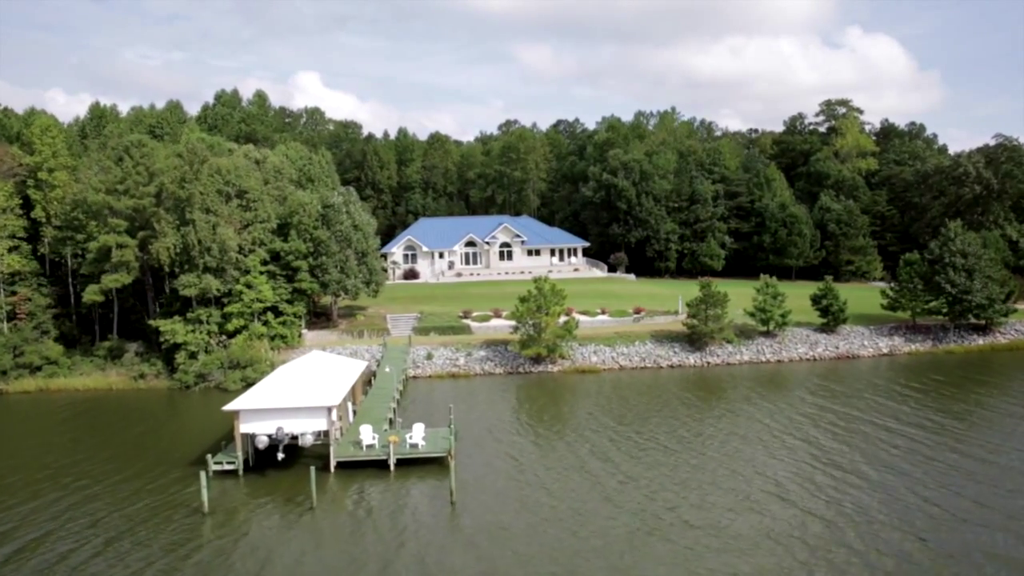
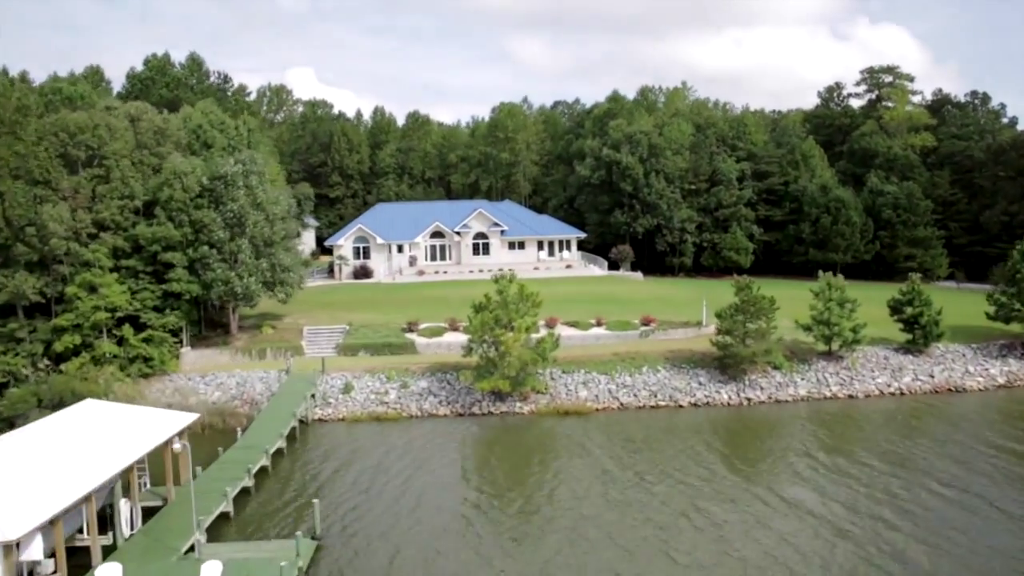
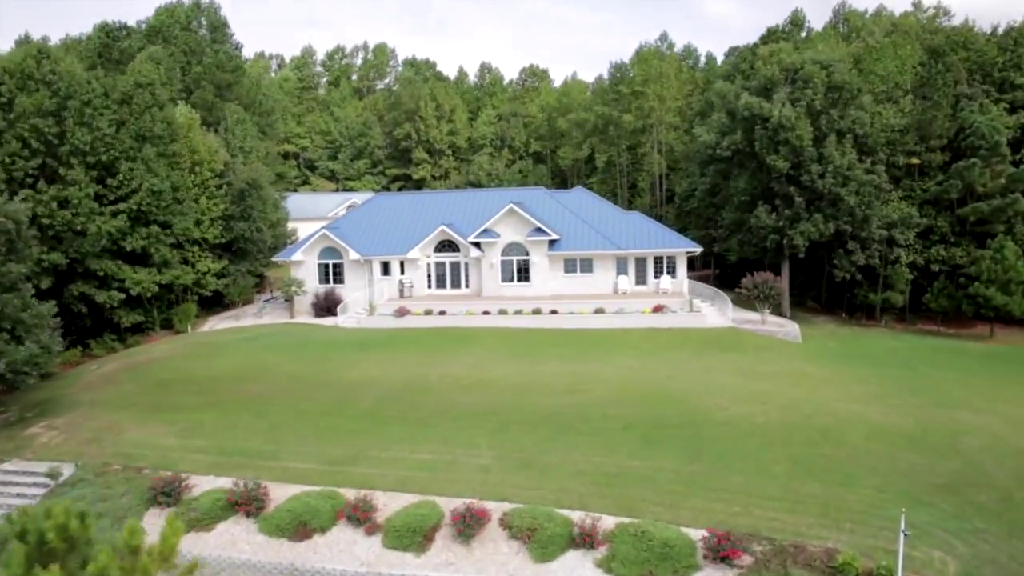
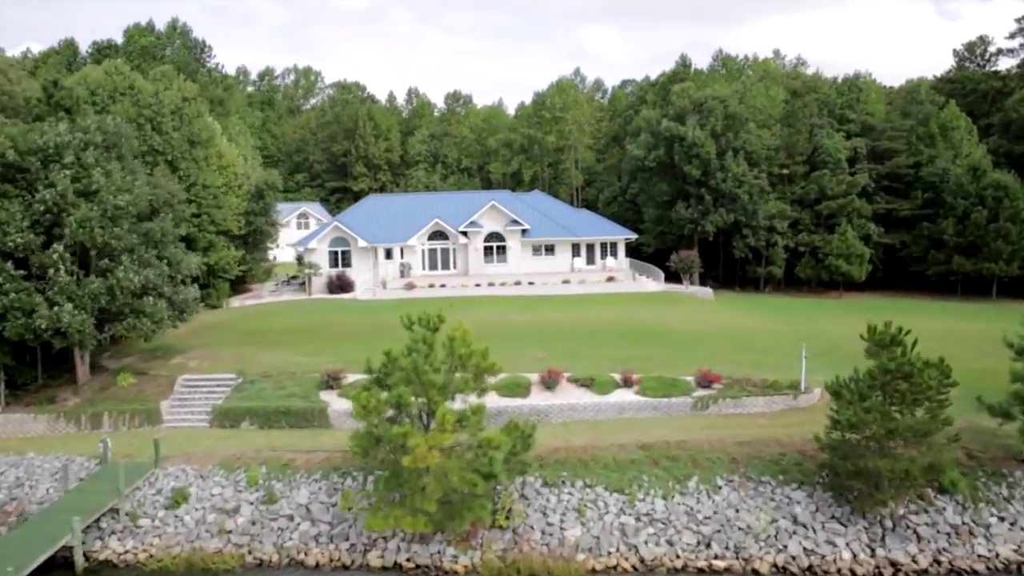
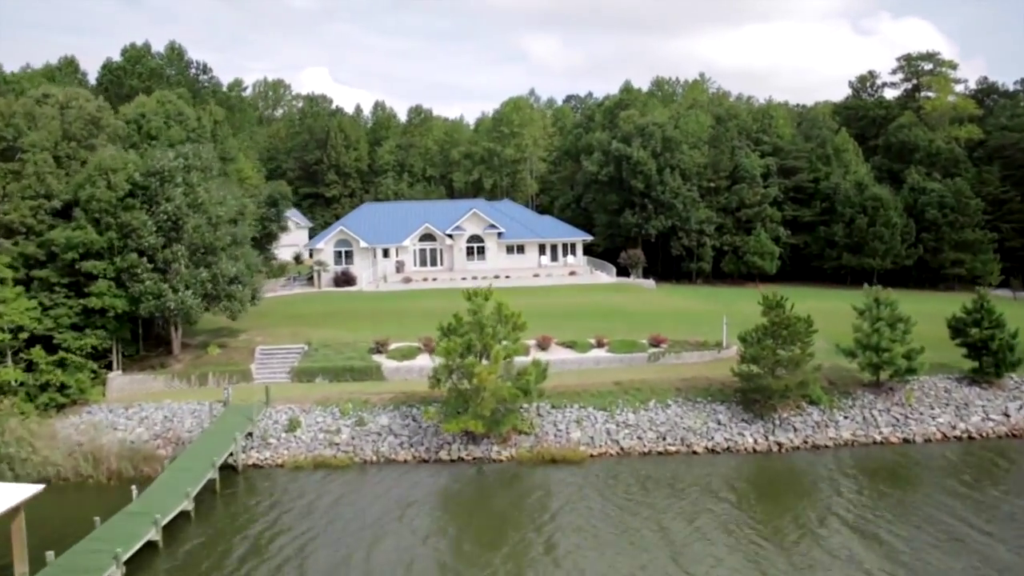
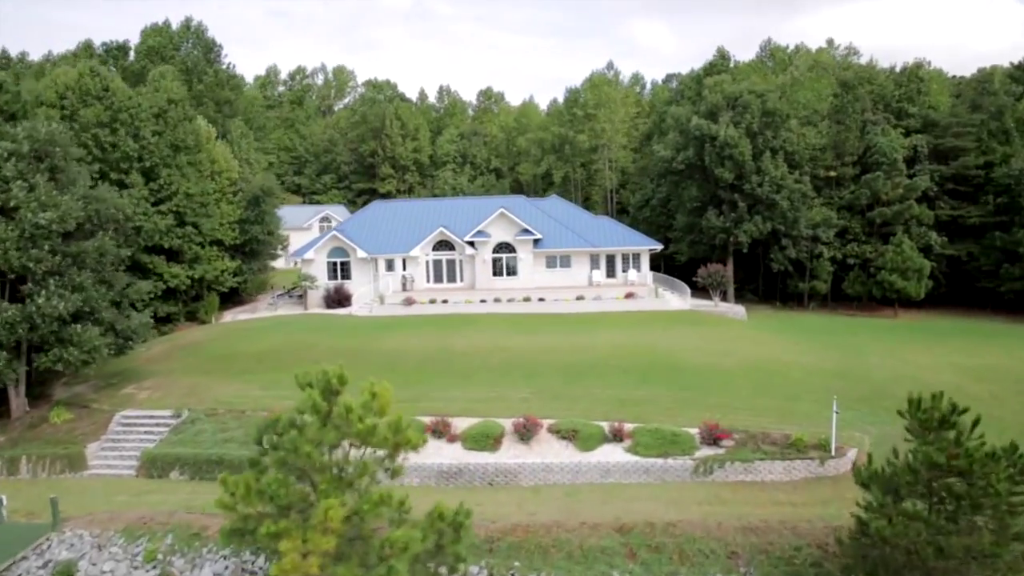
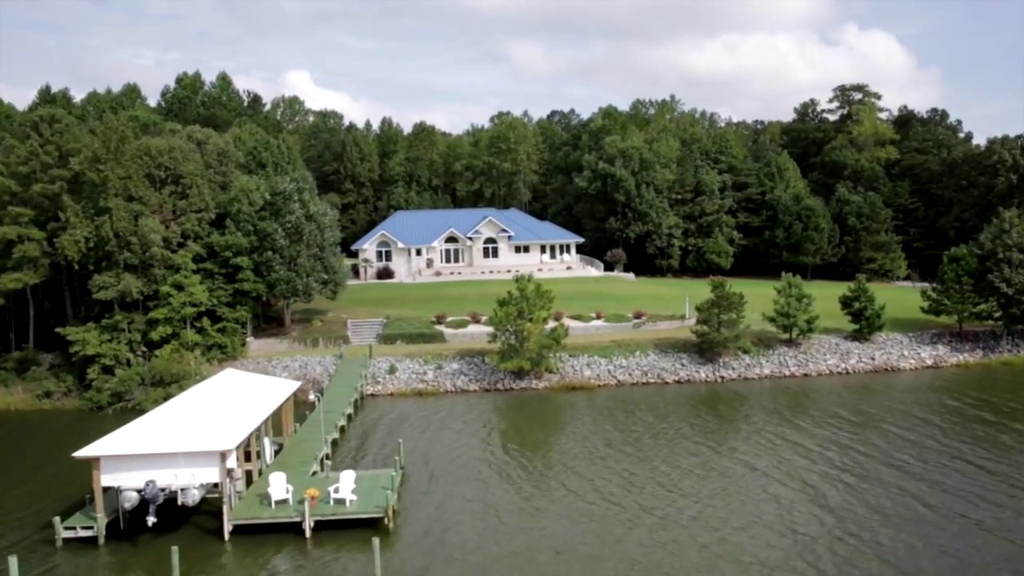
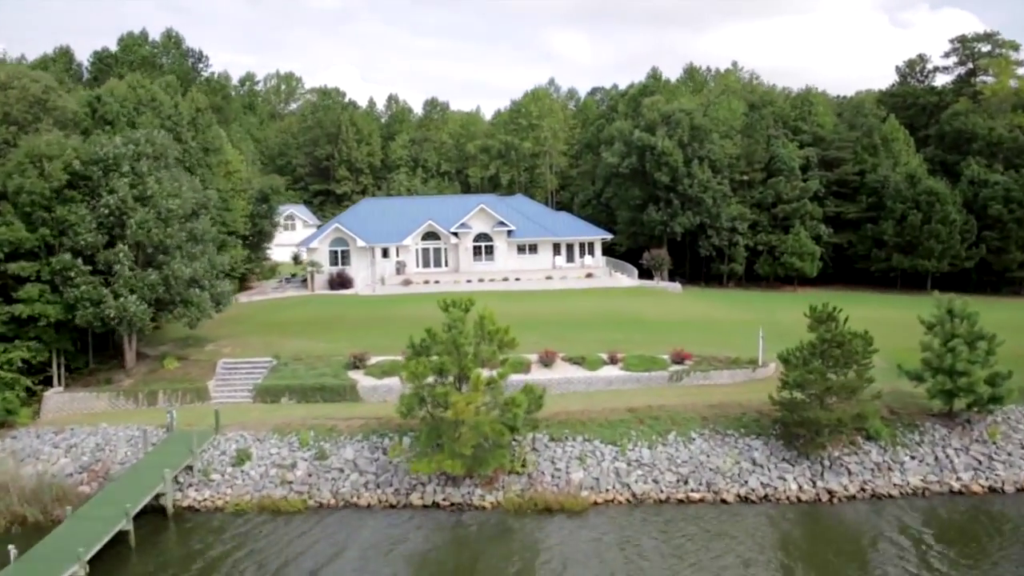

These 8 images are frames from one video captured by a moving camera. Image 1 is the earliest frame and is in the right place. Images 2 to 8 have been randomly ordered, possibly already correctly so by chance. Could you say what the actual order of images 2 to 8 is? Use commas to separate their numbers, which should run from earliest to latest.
7, 2, 5, 8, 4, 6, 3
